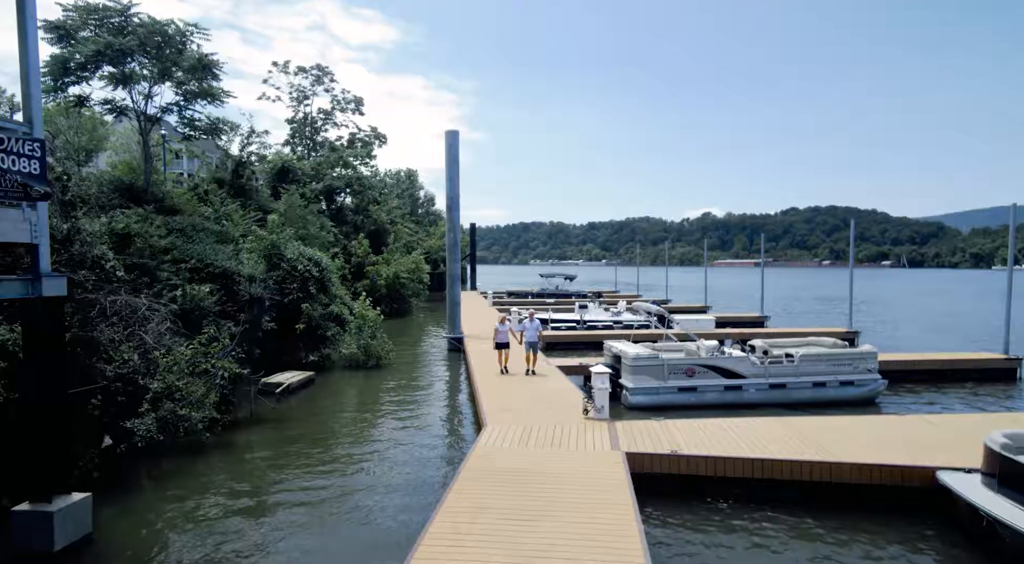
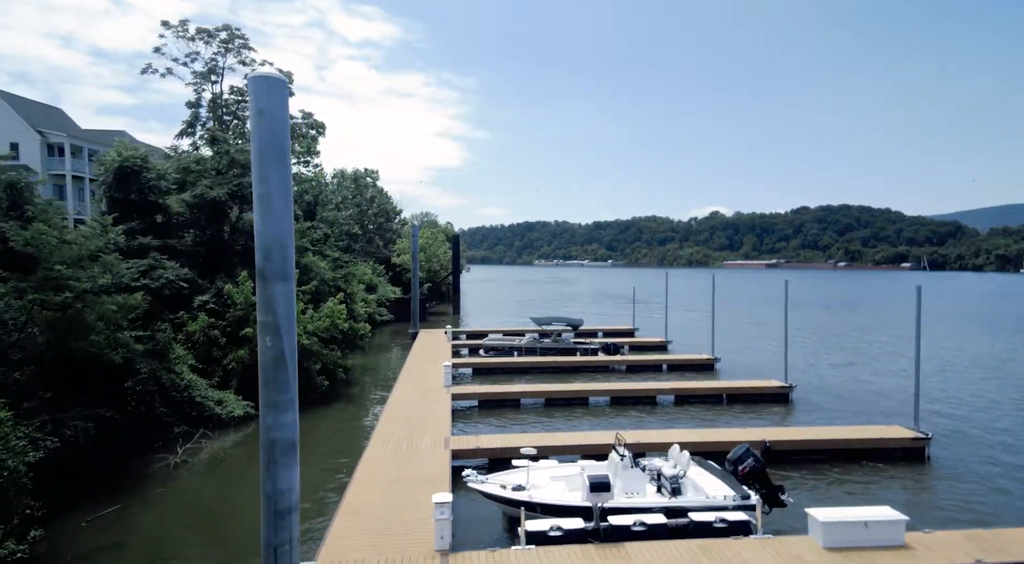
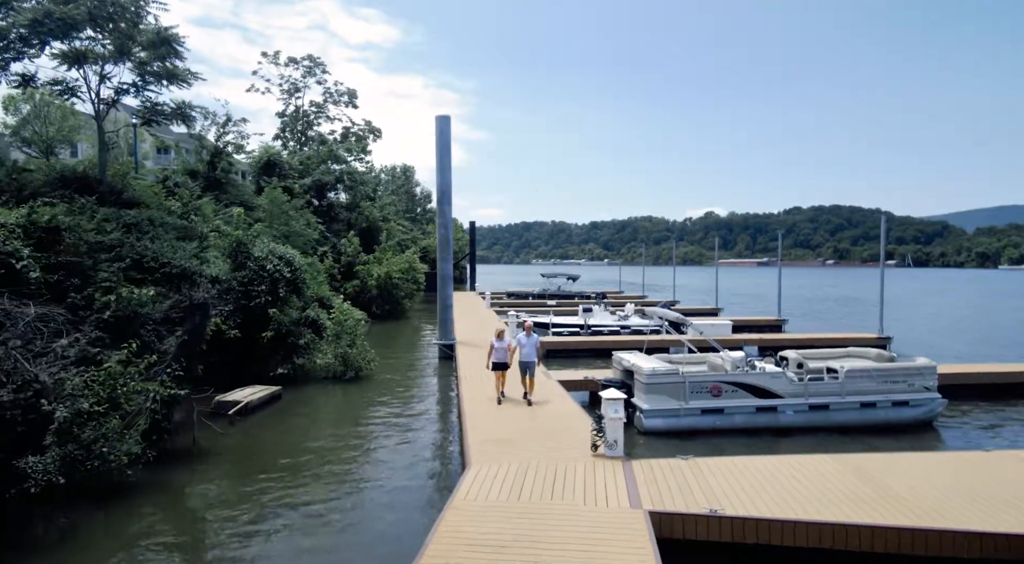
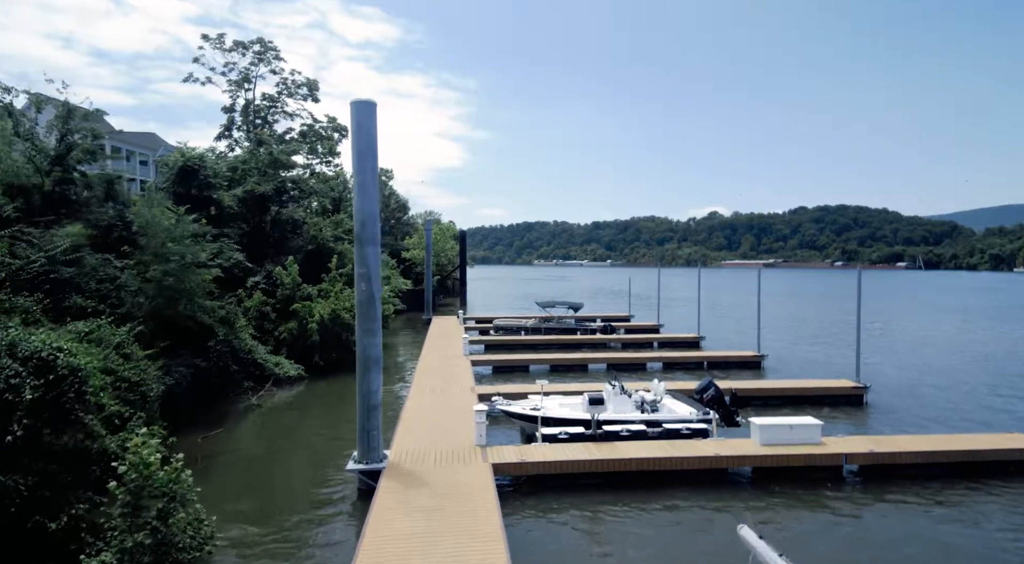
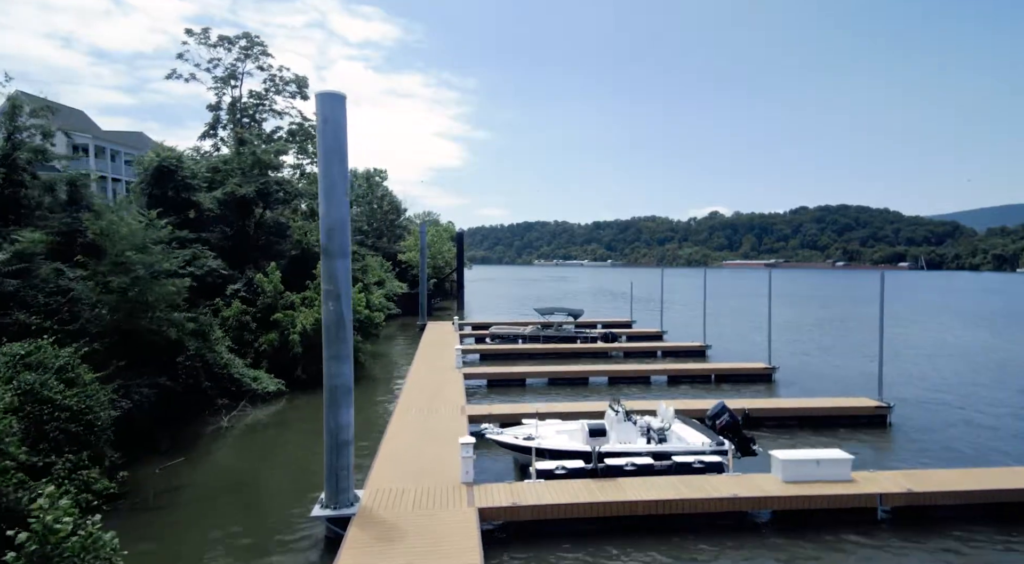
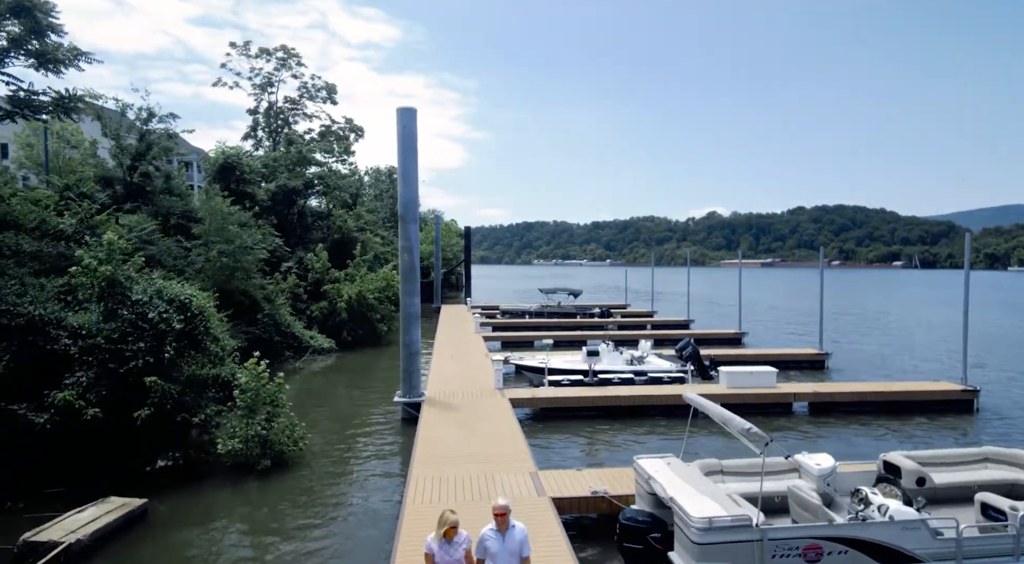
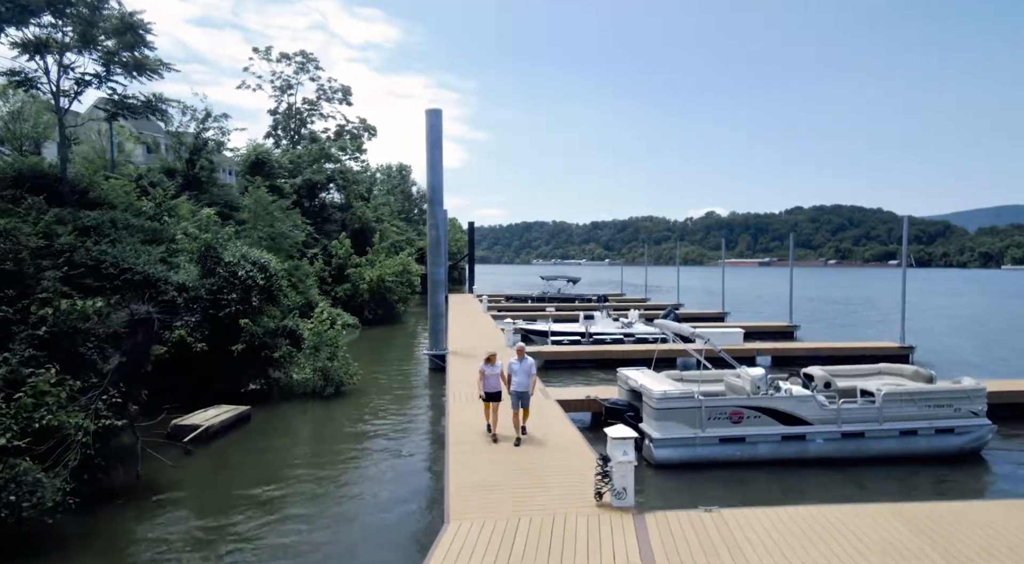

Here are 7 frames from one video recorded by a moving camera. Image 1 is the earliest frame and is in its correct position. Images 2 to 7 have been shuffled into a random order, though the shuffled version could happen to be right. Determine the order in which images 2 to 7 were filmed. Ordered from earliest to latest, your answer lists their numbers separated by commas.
3, 7, 6, 4, 5, 2
